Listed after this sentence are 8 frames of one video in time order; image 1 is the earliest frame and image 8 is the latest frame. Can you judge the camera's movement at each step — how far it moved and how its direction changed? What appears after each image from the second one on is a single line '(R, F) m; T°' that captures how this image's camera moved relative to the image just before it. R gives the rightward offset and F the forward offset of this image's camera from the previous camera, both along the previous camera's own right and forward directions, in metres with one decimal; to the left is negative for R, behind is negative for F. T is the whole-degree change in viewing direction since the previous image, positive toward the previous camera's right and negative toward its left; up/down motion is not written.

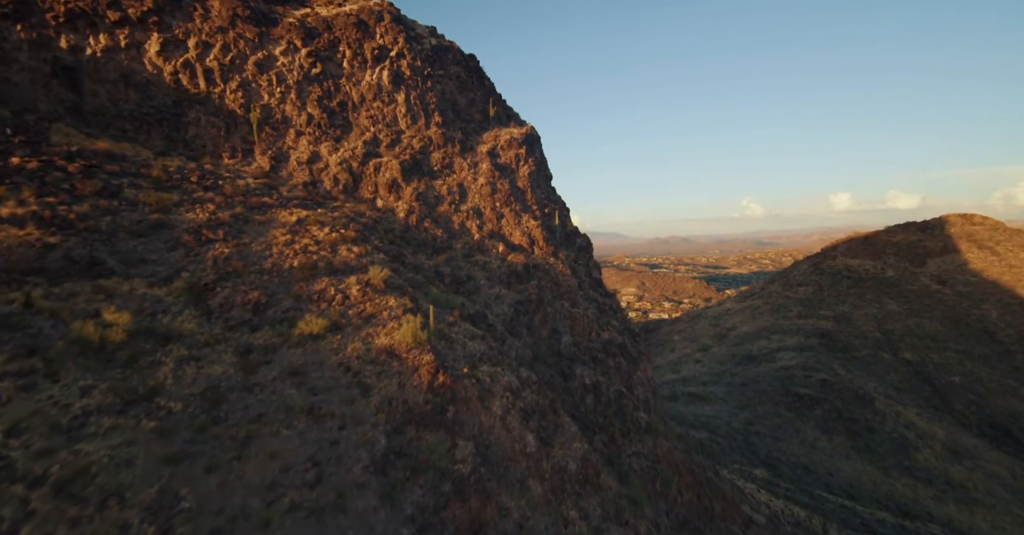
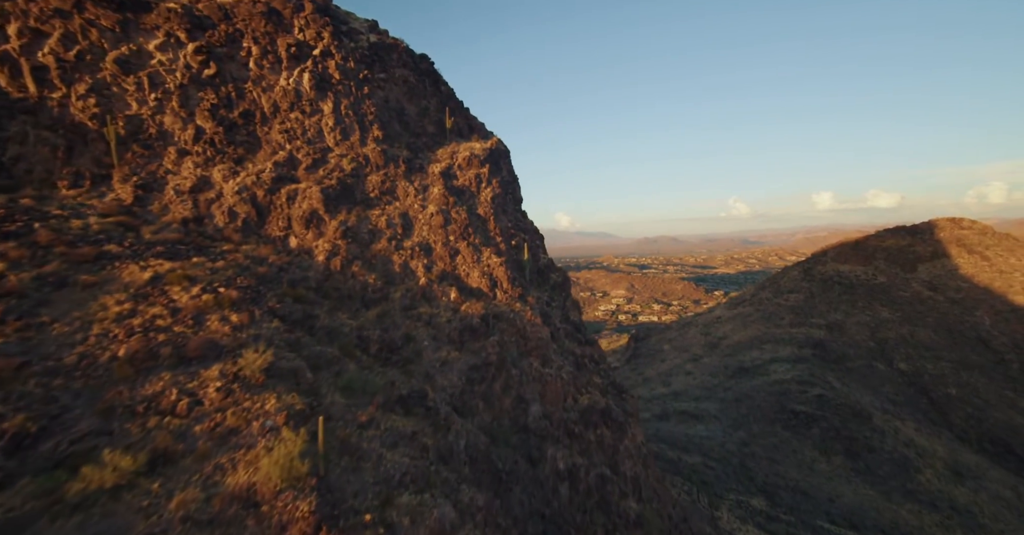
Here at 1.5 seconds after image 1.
(+1.6, +4.8) m; +1°
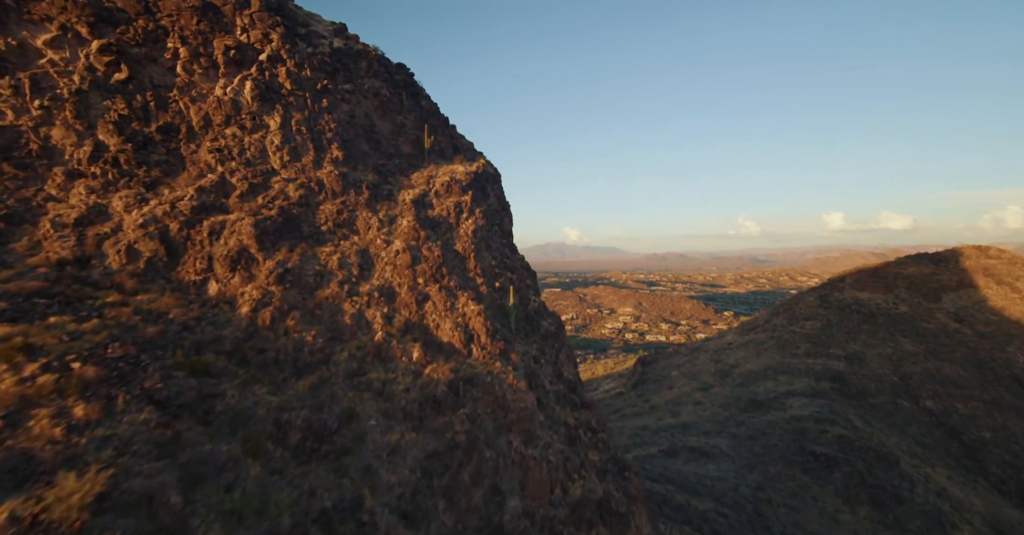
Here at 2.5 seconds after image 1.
(+1.1, +3.8) m; -1°
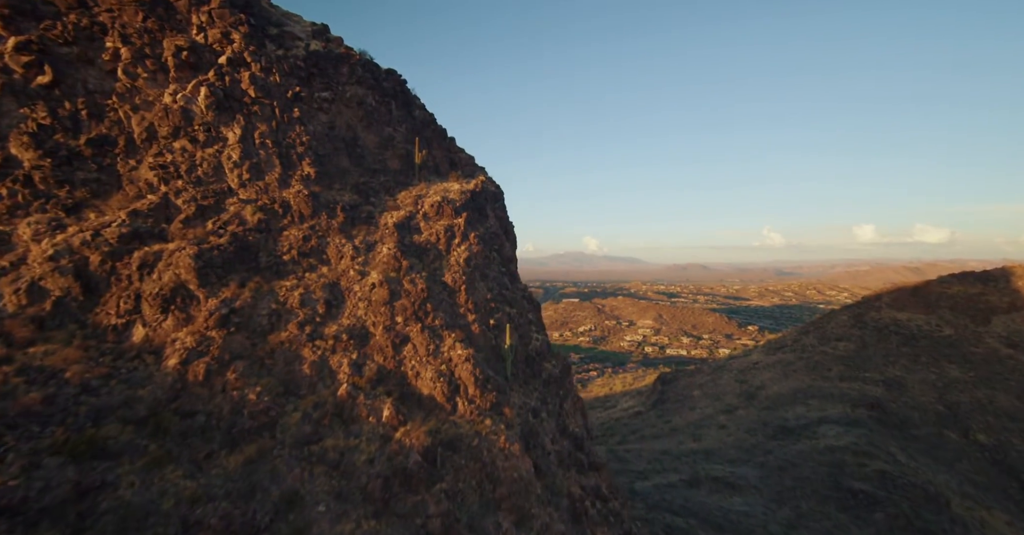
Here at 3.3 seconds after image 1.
(+0.8, +2.9) m; -2°
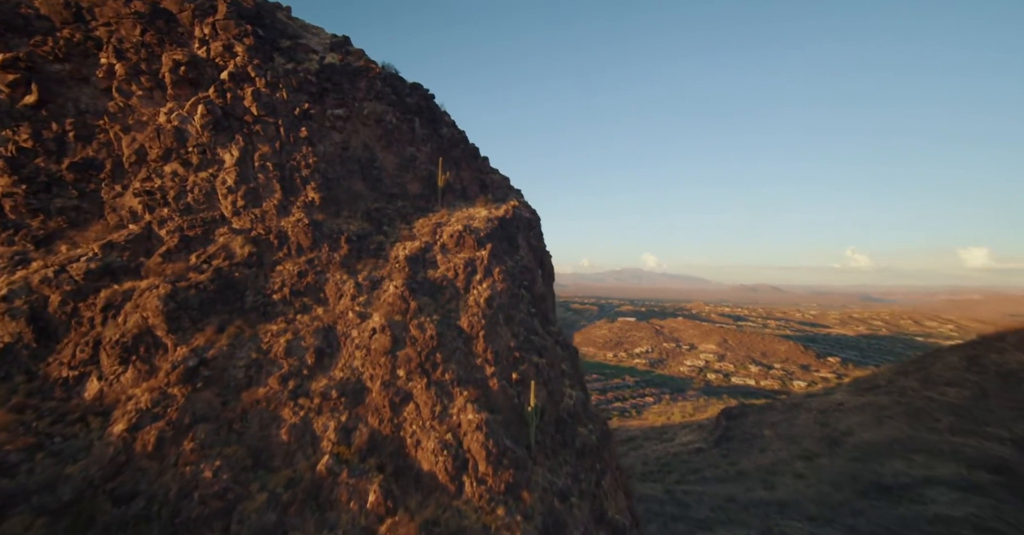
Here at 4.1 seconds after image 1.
(+0.8, +2.9) m; -7°
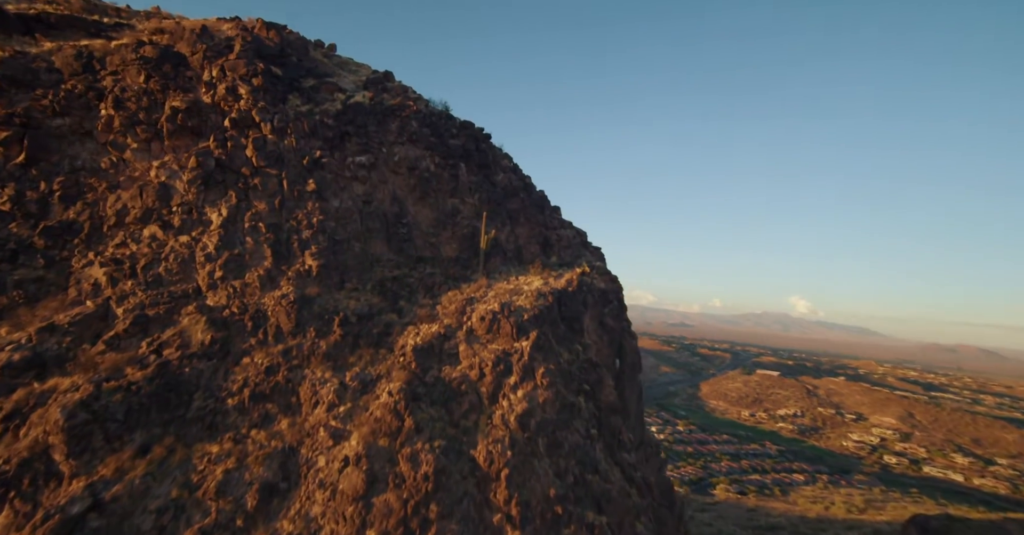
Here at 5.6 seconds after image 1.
(+1.6, +4.9) m; -16°
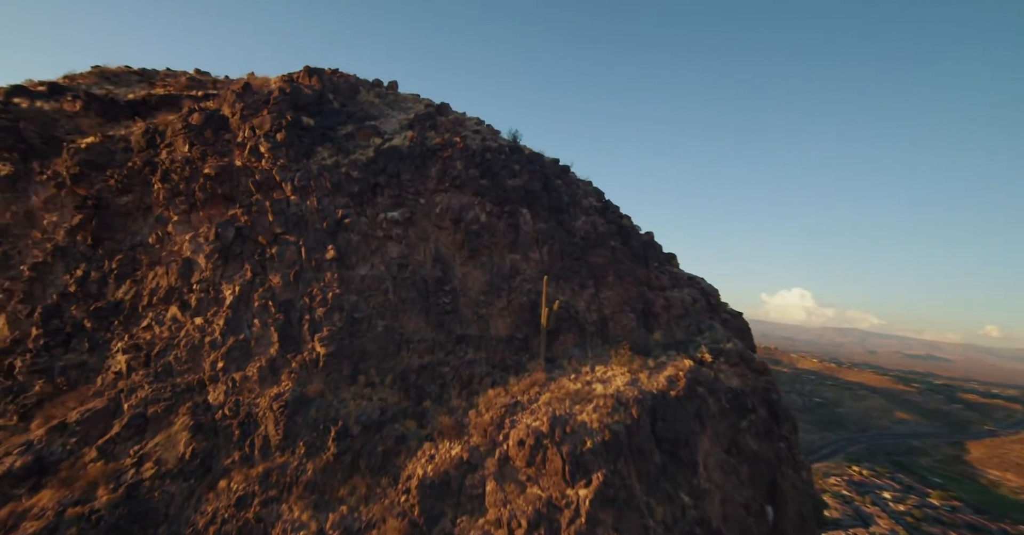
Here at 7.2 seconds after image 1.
(+1.8, +4.3) m; -21°
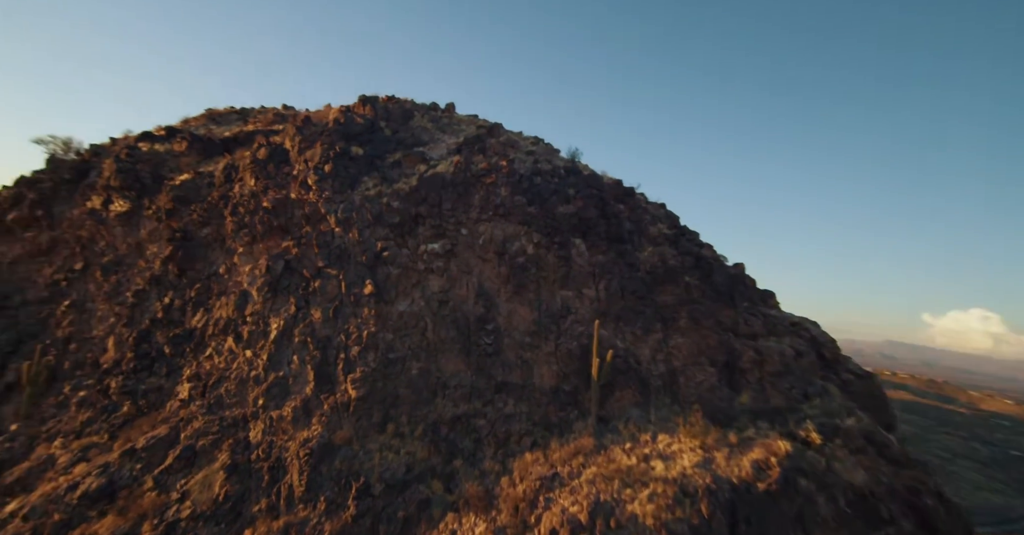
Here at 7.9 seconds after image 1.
(+0.9, +1.4) m; -12°
